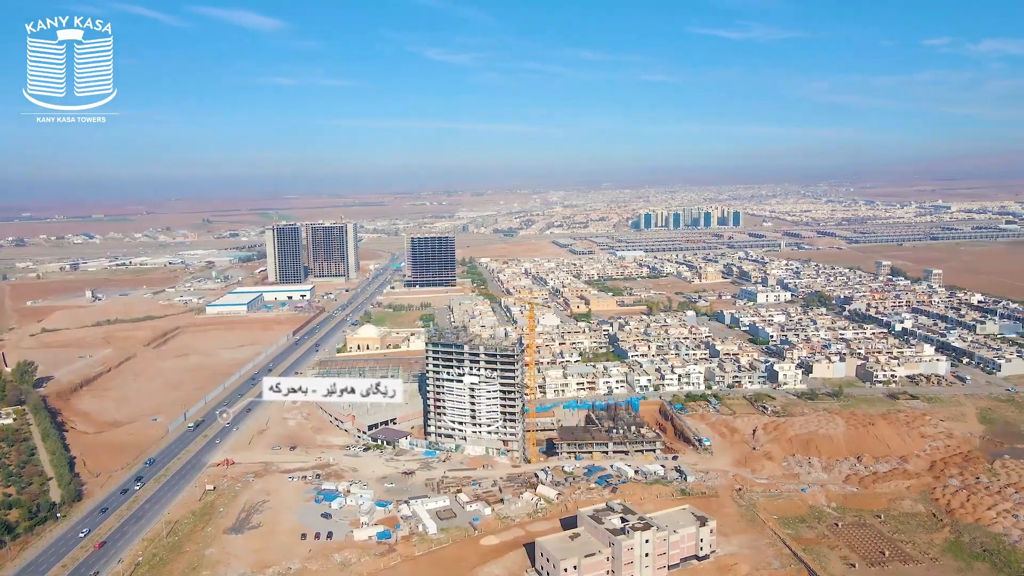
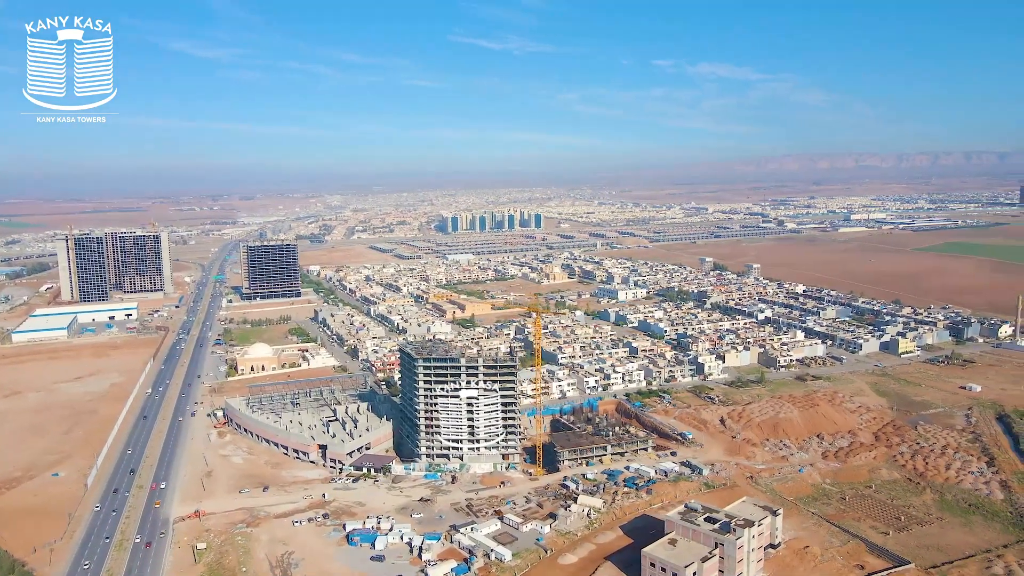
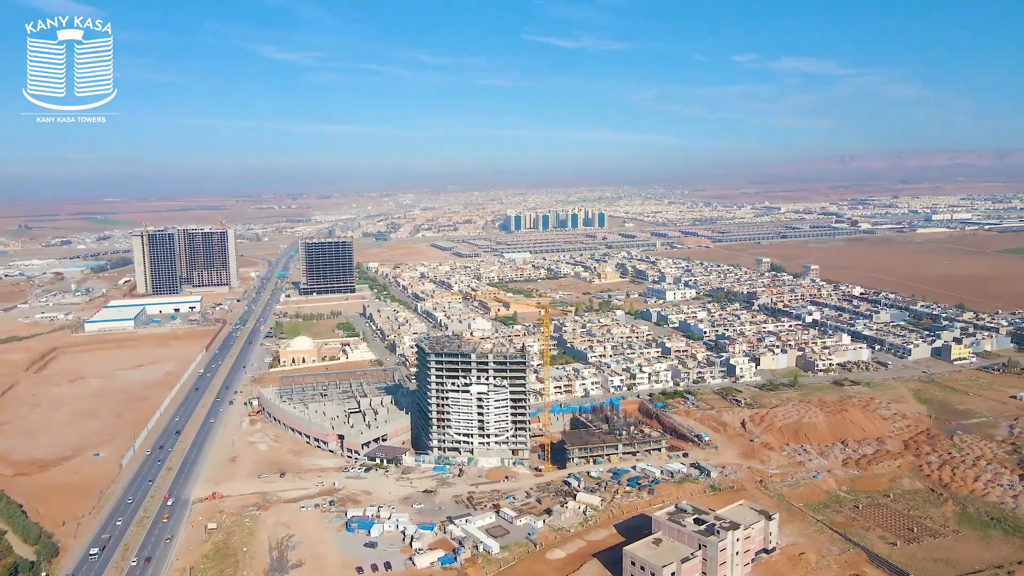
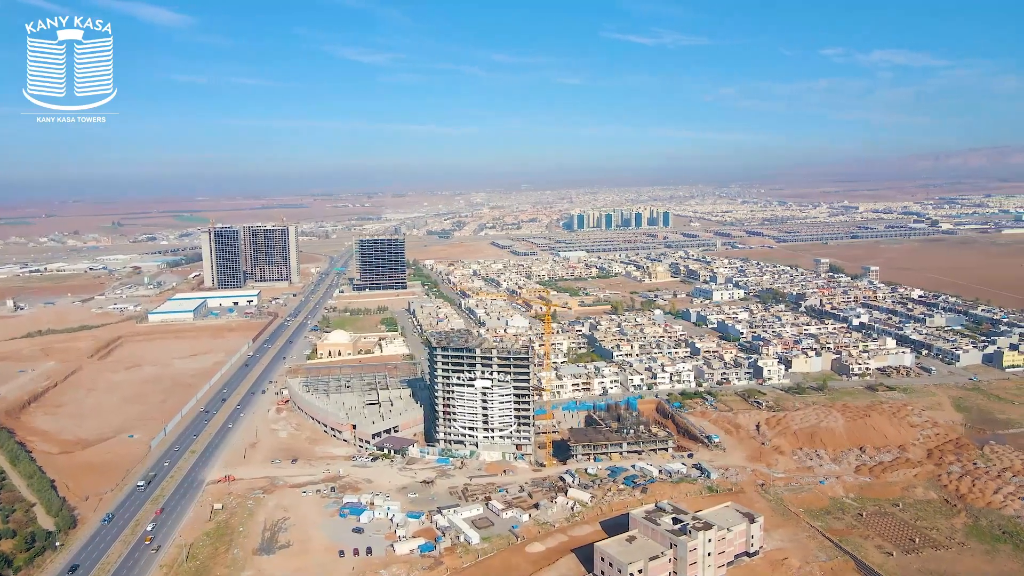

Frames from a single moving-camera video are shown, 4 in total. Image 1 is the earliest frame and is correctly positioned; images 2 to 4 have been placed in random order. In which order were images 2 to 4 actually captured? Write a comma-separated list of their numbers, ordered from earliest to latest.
4, 3, 2
